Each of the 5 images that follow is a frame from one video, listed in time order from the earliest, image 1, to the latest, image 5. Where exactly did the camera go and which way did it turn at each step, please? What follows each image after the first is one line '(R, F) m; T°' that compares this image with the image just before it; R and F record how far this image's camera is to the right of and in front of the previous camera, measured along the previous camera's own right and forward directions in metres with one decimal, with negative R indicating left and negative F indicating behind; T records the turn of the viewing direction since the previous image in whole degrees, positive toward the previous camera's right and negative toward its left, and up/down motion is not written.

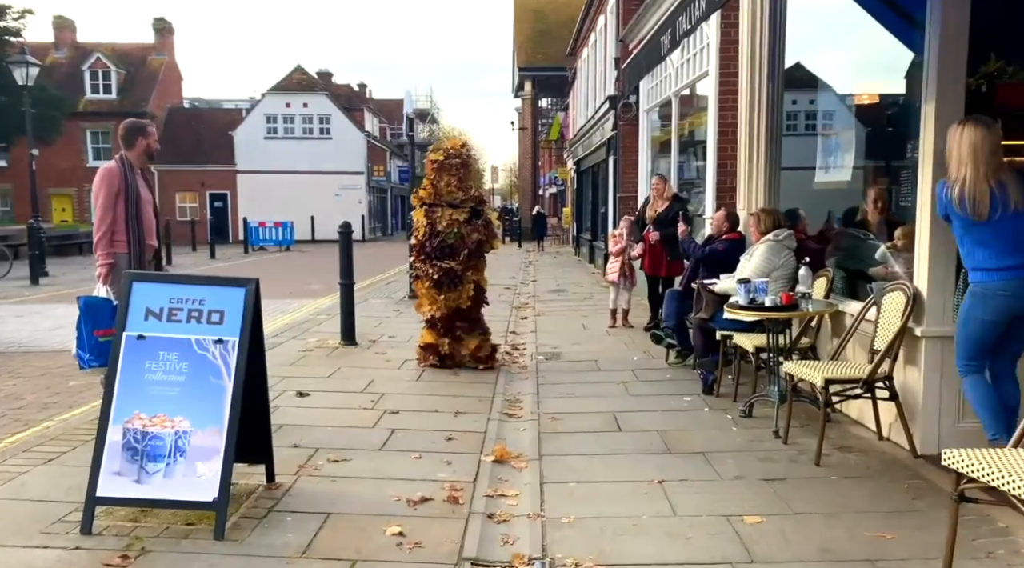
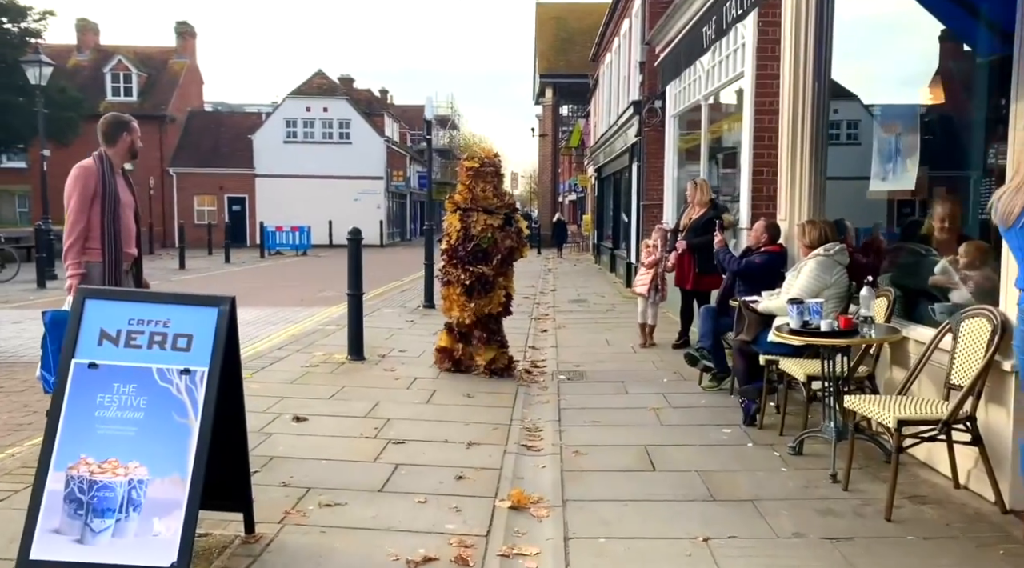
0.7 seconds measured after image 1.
(0.0, +0.7) m; -1°
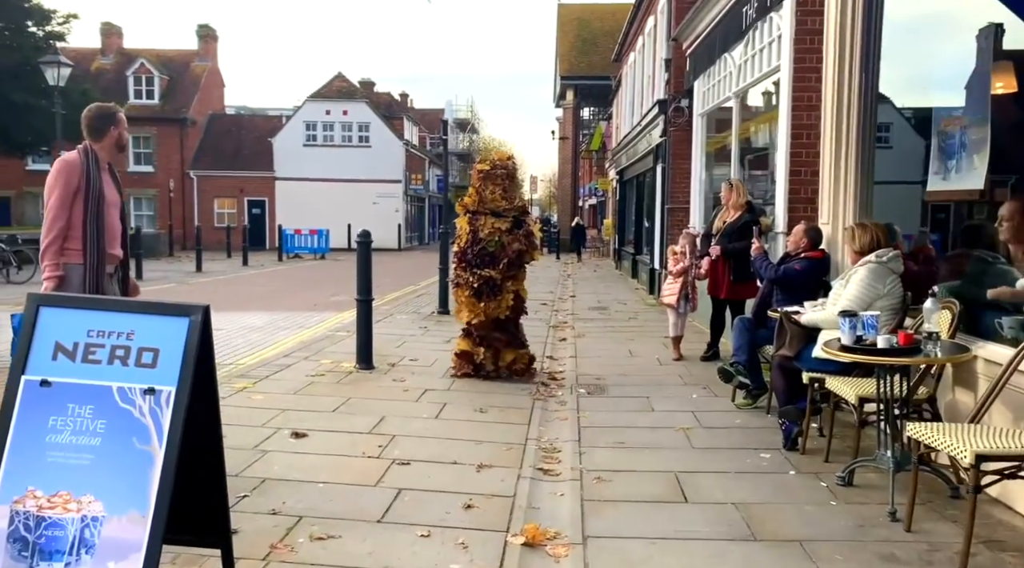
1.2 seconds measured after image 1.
(0.0, +0.5) m; -1°
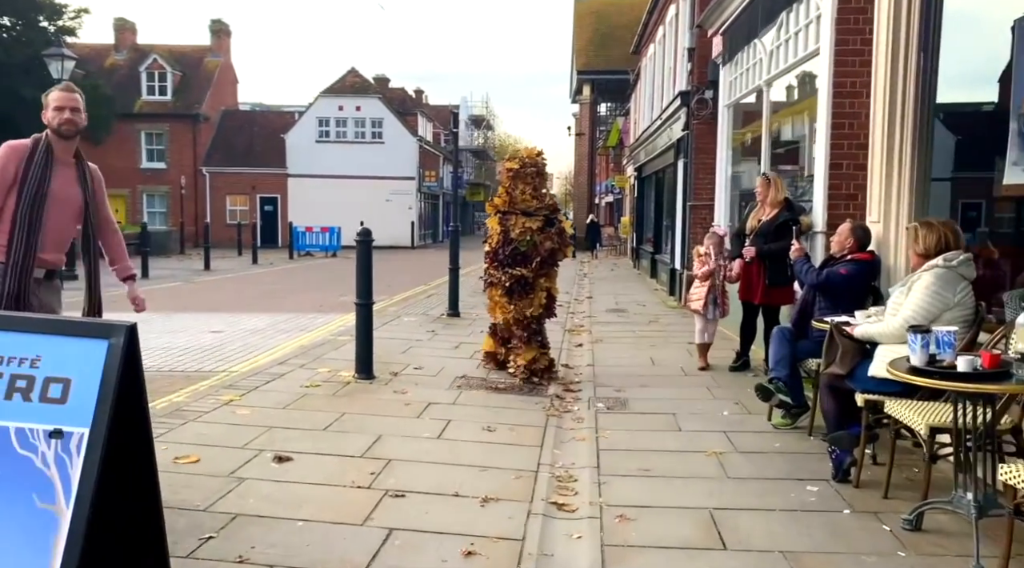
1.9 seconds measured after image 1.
(0.0, +0.7) m; -1°
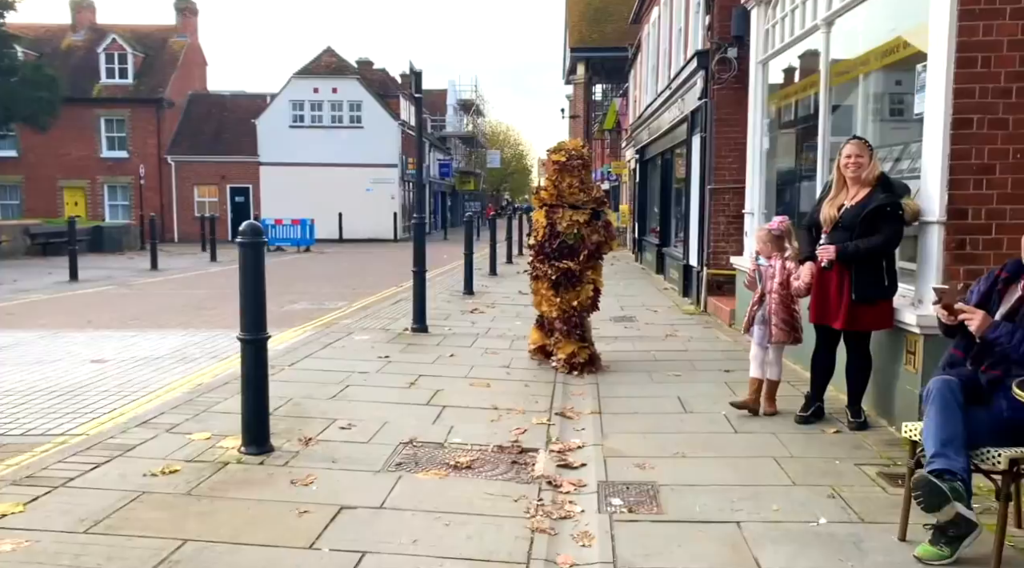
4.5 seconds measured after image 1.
(+0.2, +2.5) m; 0°
